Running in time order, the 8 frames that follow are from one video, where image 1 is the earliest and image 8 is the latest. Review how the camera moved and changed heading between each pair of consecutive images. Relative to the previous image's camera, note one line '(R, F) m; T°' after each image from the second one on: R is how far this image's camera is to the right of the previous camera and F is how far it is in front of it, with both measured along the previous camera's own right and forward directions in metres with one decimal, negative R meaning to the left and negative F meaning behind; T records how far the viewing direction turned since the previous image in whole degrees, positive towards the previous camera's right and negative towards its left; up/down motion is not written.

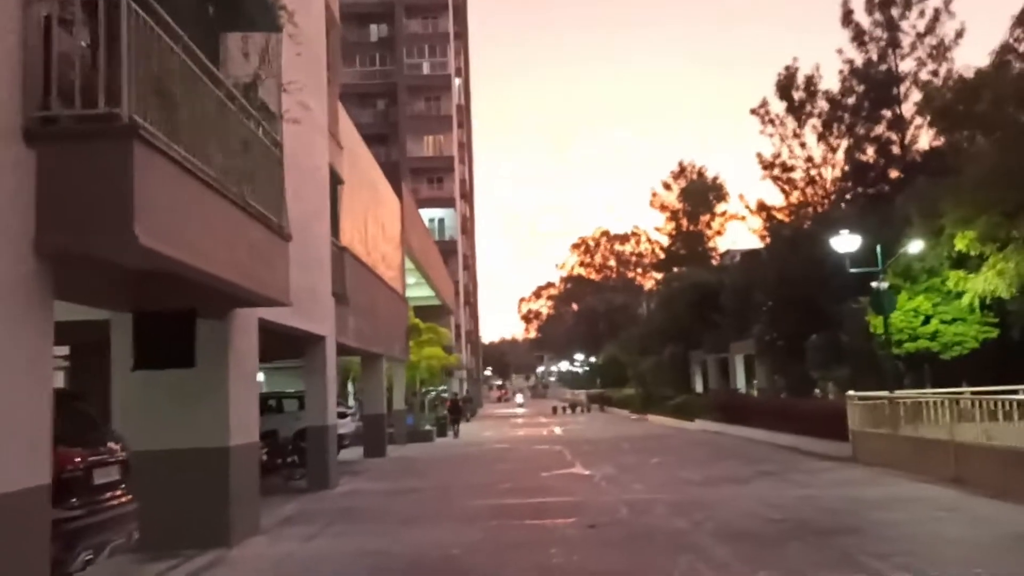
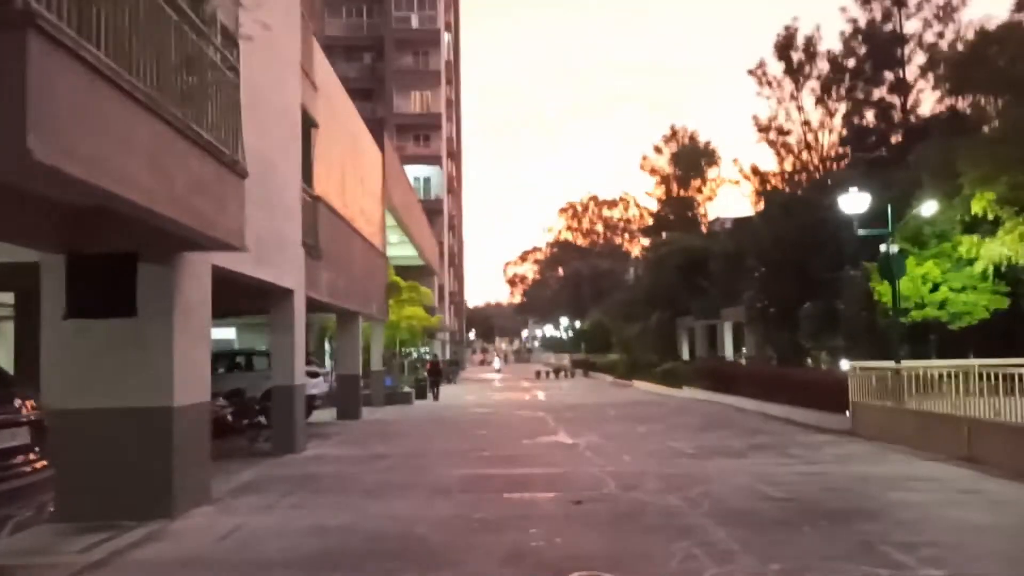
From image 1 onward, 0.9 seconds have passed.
(+0.1, +1.4) m; +1°
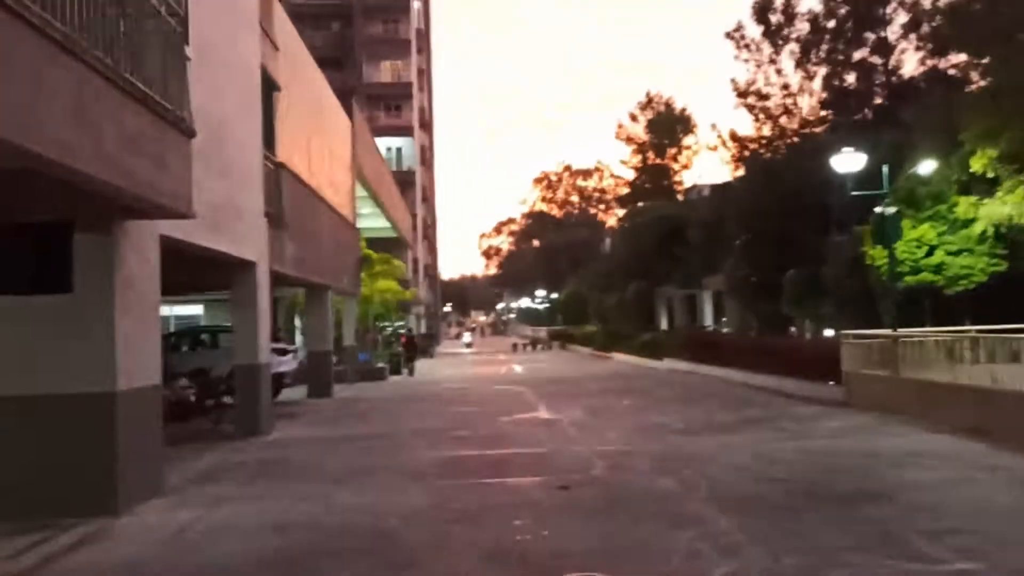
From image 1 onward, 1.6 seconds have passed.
(0.0, +1.0) m; +2°
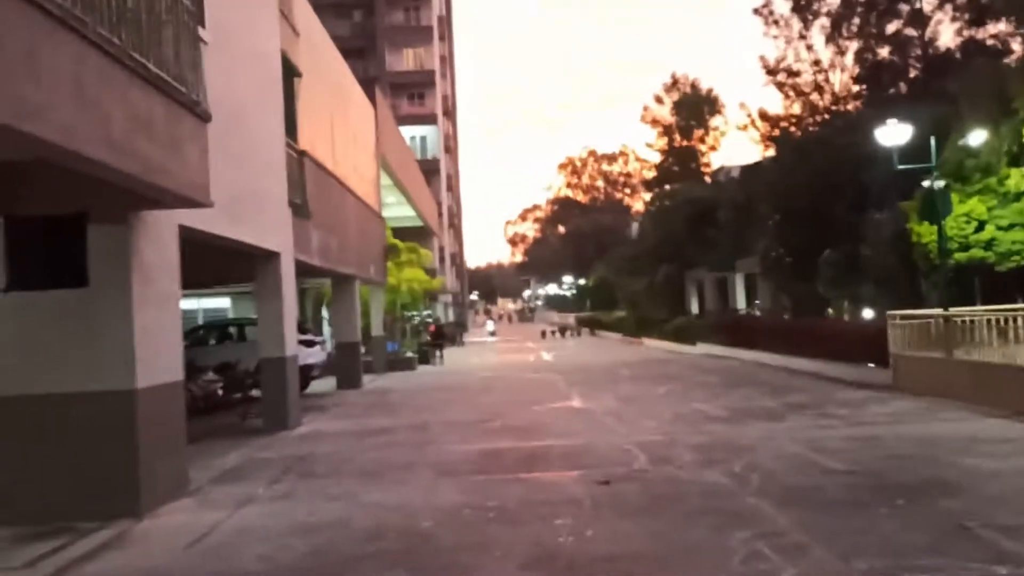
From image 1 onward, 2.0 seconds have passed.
(-0.1, +0.6) m; -2°
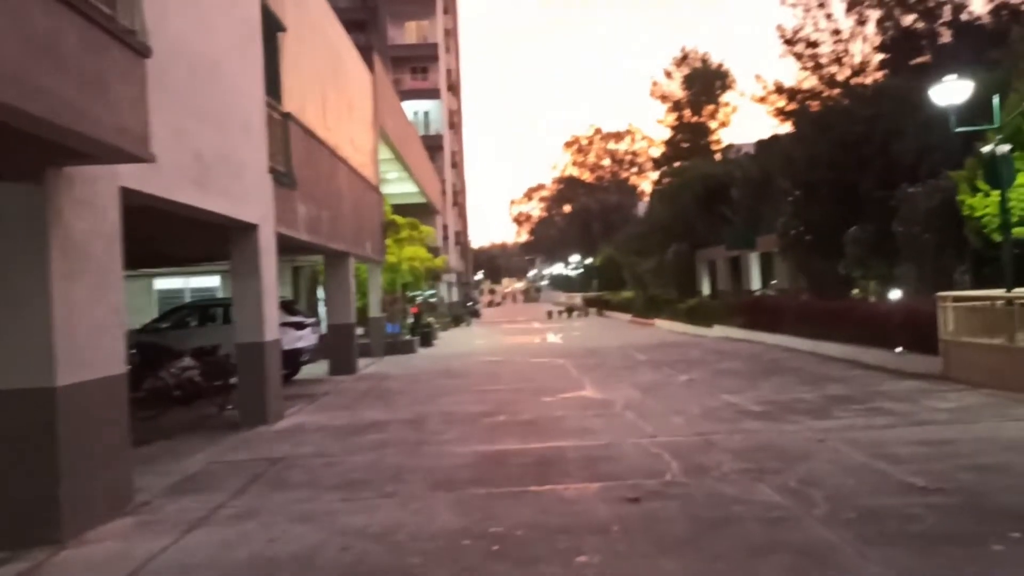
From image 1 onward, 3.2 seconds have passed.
(0.0, +1.9) m; 0°
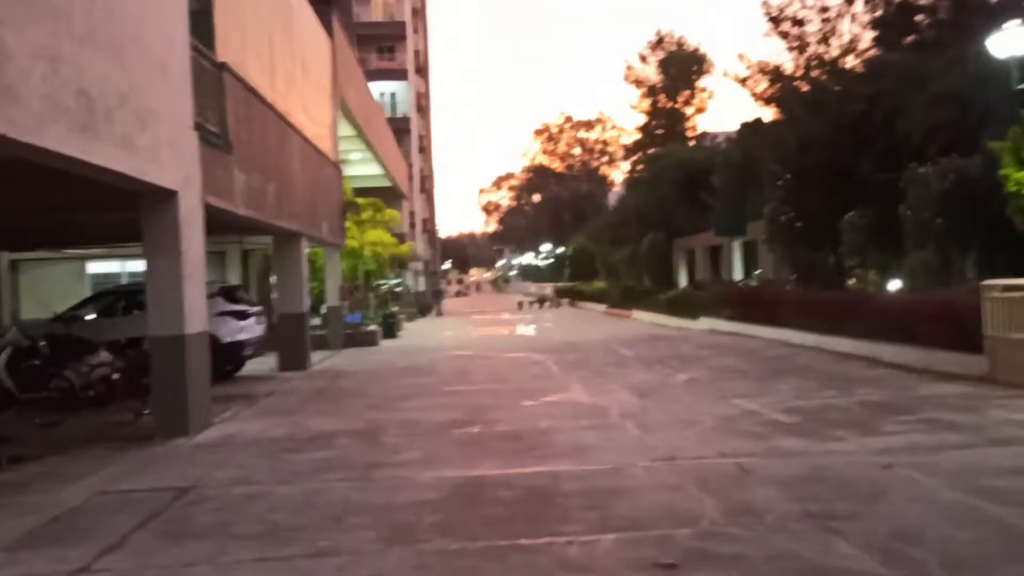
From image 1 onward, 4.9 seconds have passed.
(-0.1, +2.6) m; +2°
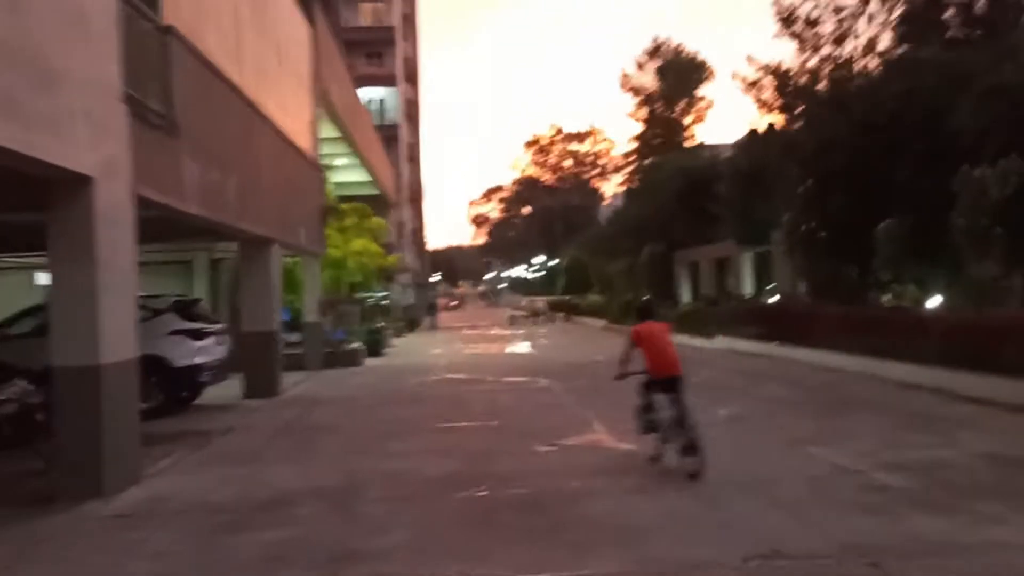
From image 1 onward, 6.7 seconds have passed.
(-0.3, +2.9) m; +1°
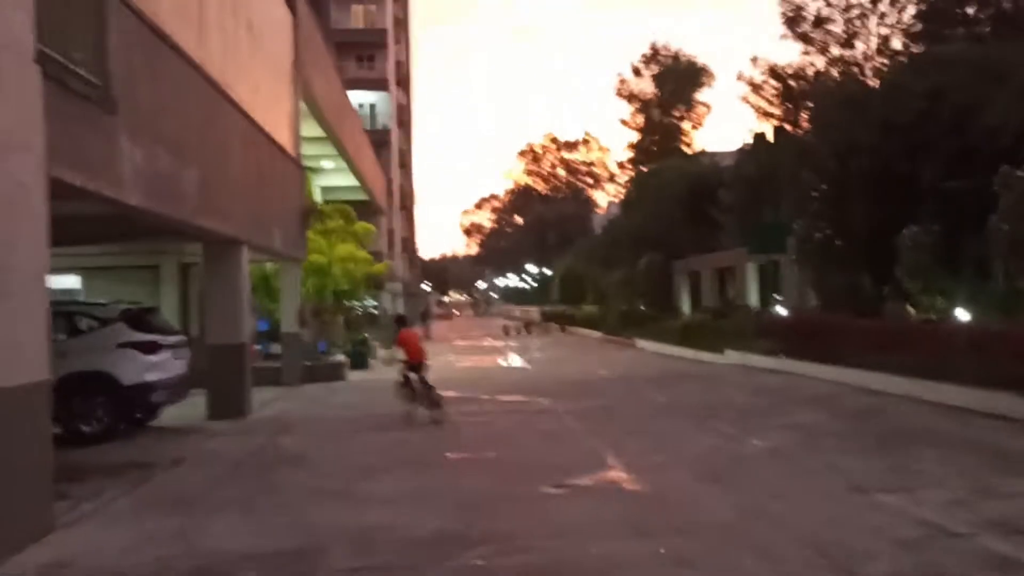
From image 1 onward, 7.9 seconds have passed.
(-0.1, +2.0) m; +1°
